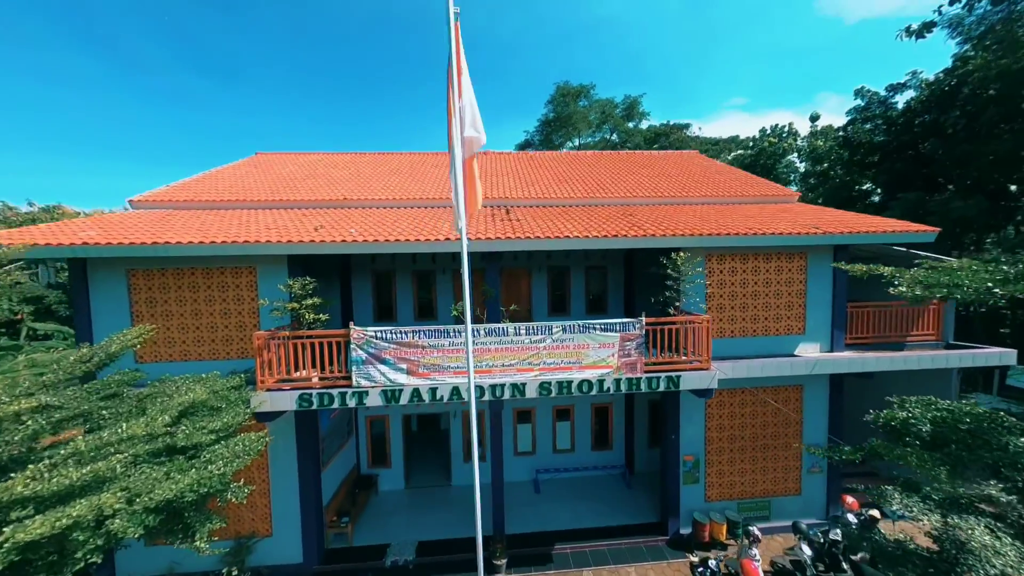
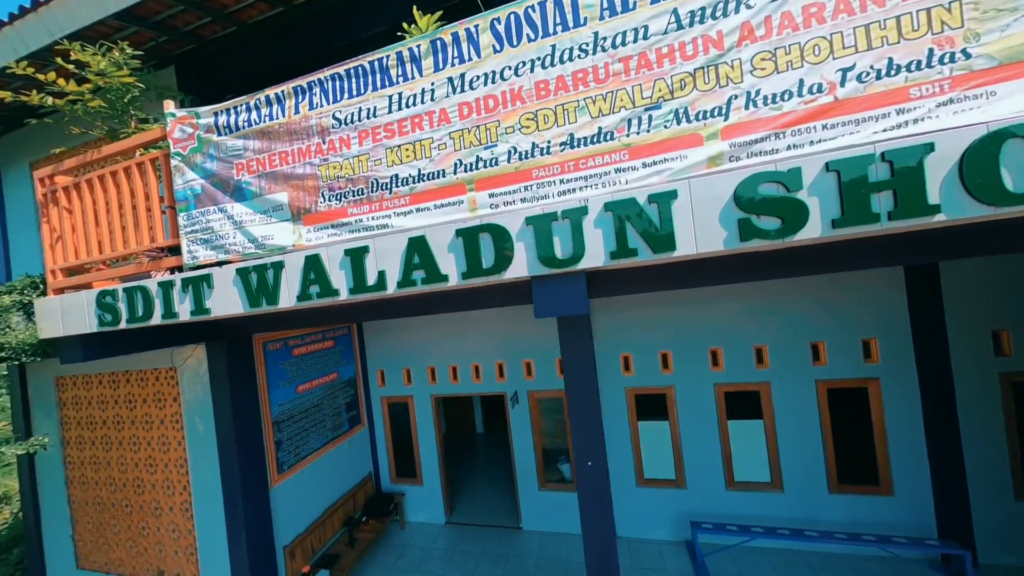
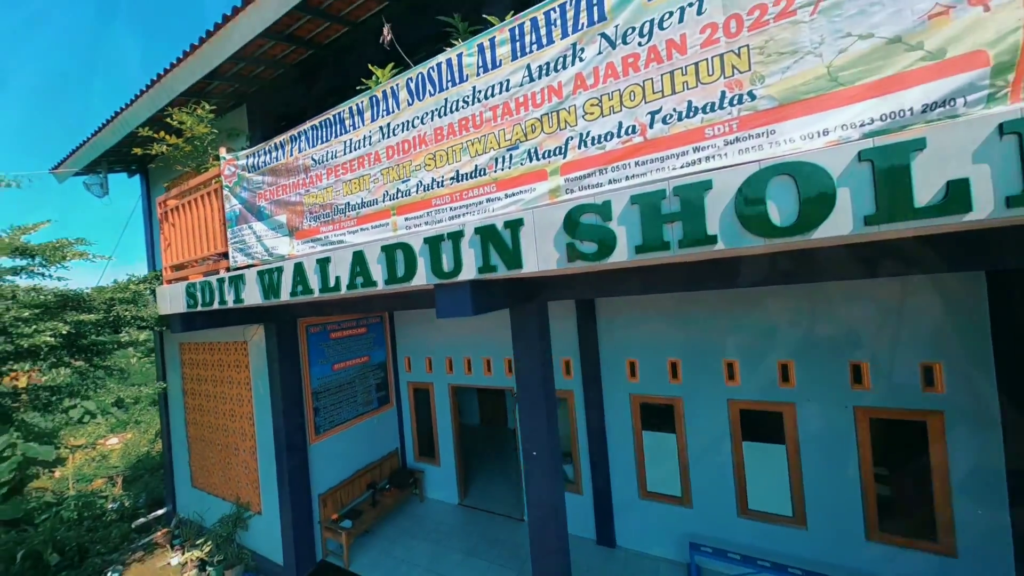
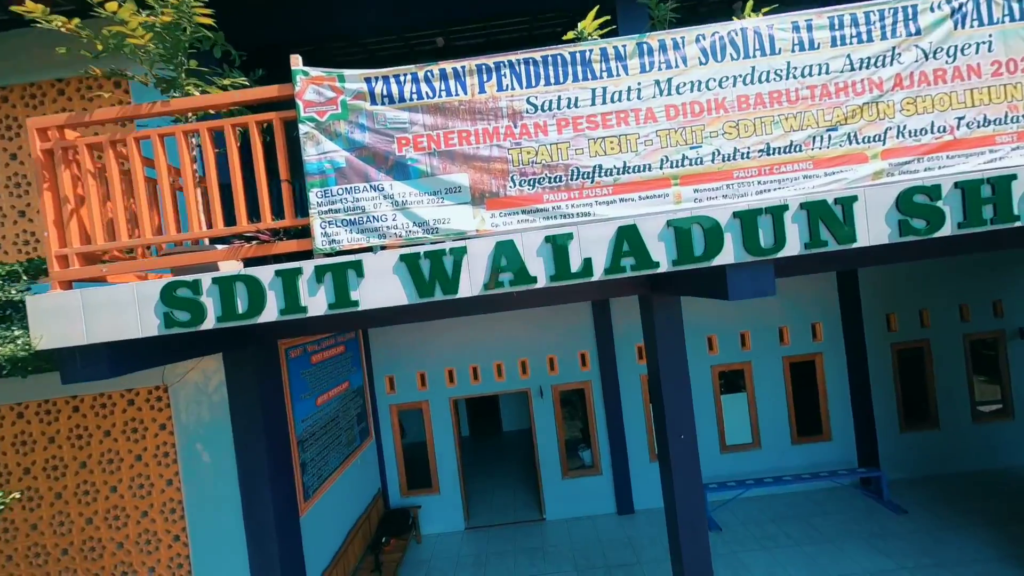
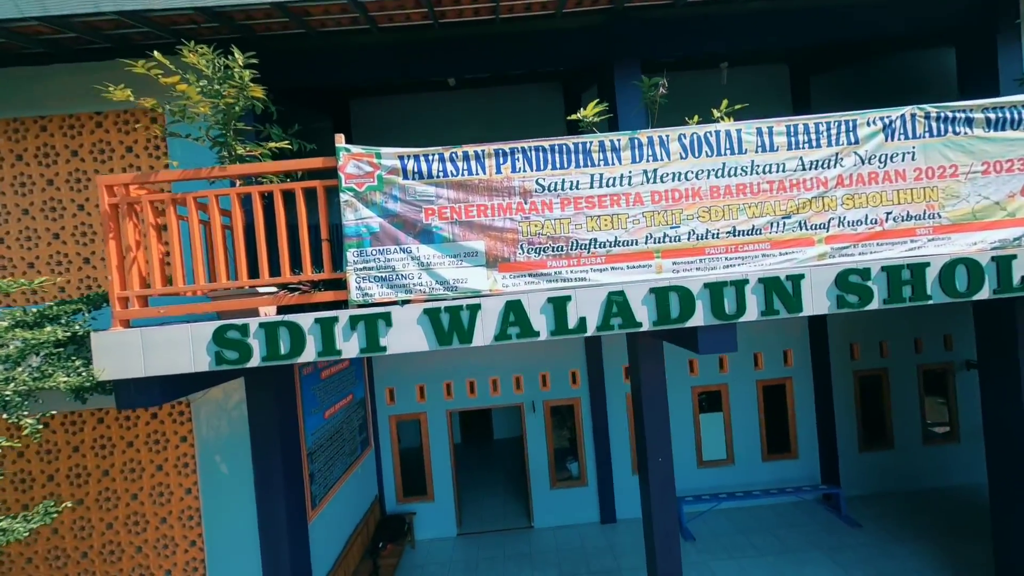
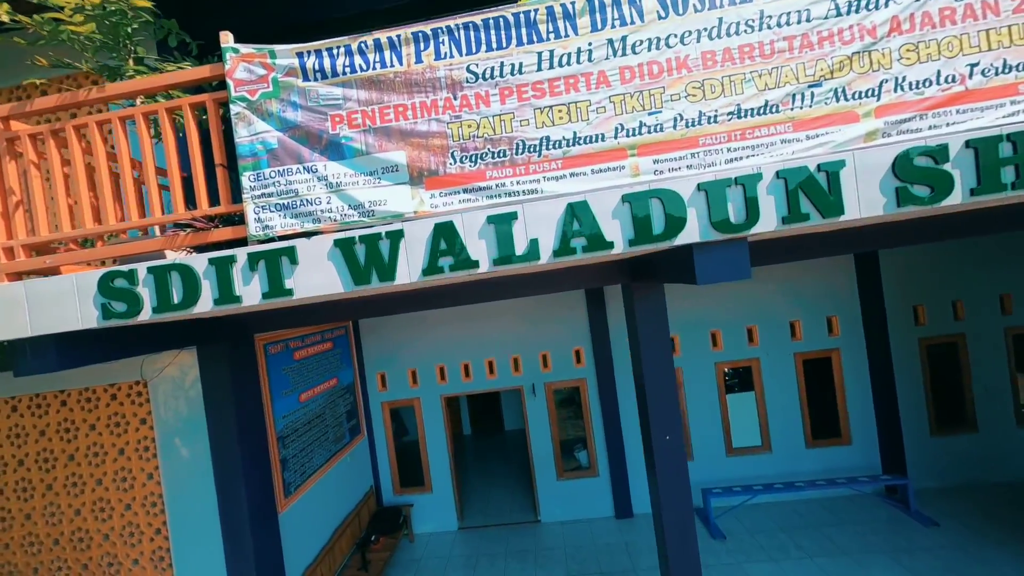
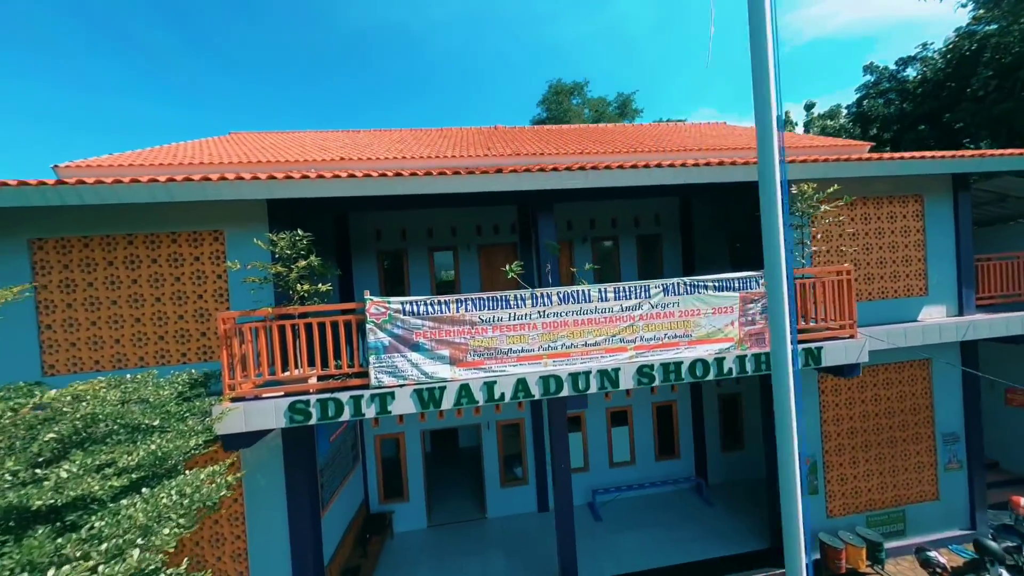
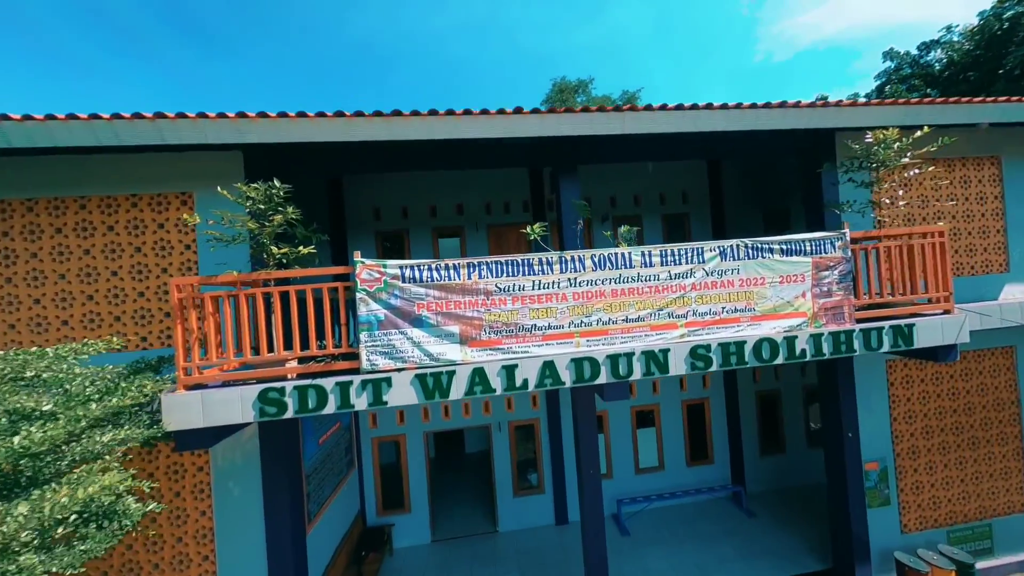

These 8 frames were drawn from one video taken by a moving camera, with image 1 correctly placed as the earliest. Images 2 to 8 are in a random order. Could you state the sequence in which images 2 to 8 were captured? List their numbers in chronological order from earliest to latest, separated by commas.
7, 8, 5, 4, 6, 2, 3
